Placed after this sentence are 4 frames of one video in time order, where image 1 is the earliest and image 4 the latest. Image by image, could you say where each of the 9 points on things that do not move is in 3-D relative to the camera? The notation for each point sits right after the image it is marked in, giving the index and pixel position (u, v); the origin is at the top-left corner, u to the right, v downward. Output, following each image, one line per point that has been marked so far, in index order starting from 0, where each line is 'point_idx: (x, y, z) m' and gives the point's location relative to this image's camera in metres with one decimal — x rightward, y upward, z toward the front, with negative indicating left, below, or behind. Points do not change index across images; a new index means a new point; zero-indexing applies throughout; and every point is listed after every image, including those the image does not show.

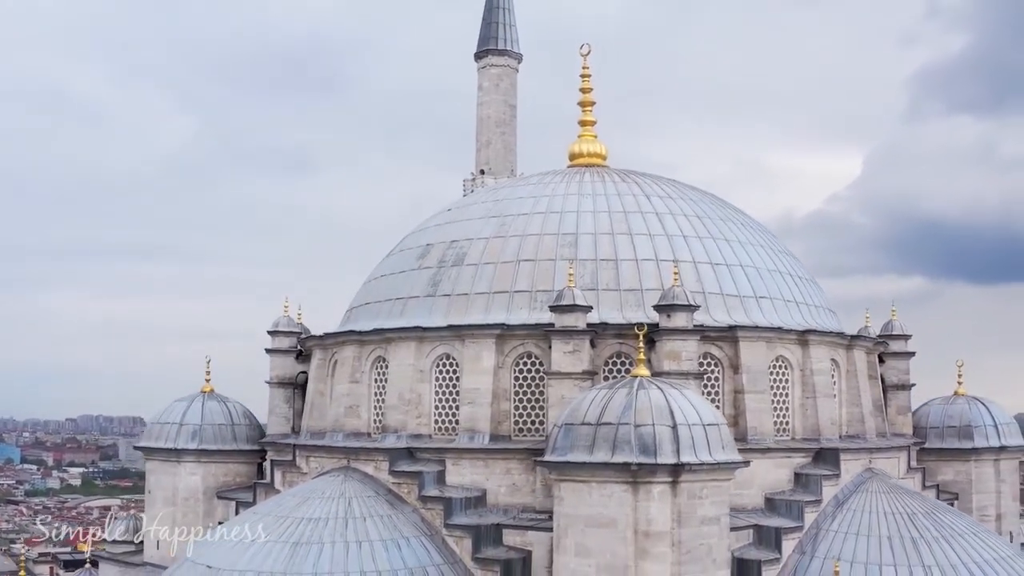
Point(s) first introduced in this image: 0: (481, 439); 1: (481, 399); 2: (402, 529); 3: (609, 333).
0: (-0.5, -2.4, +17.1) m
1: (-0.5, -1.8, +17.2) m
2: (-1.7, -3.7, +16.1) m
3: (+1.6, -0.7, +17.2) m
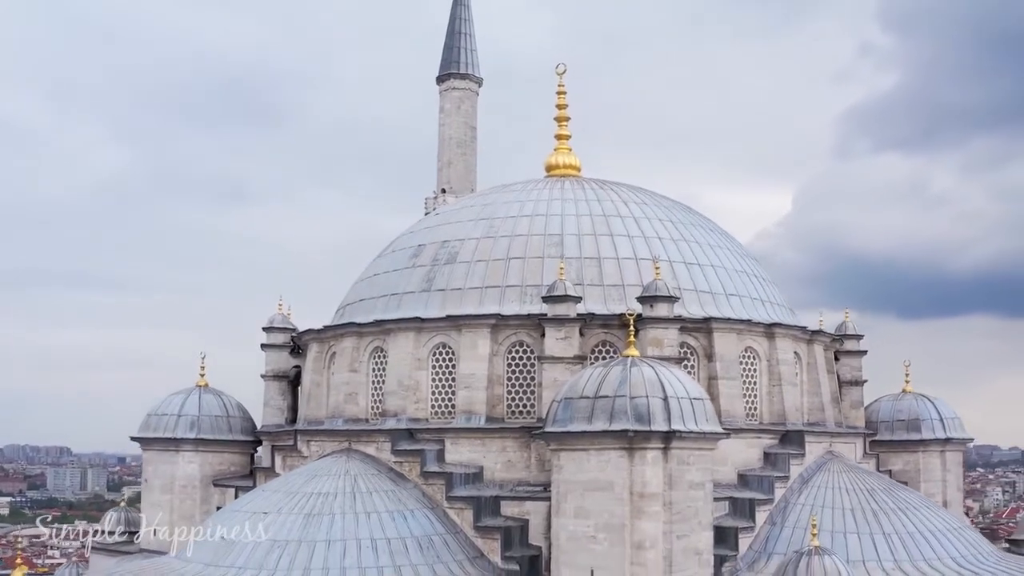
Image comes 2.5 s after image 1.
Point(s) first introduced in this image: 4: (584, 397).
0: (-0.6, -2.3, +18.3) m
1: (-0.6, -1.7, +18.5) m
2: (-1.7, -3.5, +17.3) m
3: (+1.5, -0.6, +18.6) m
4: (+1.1, -1.6, +15.6) m
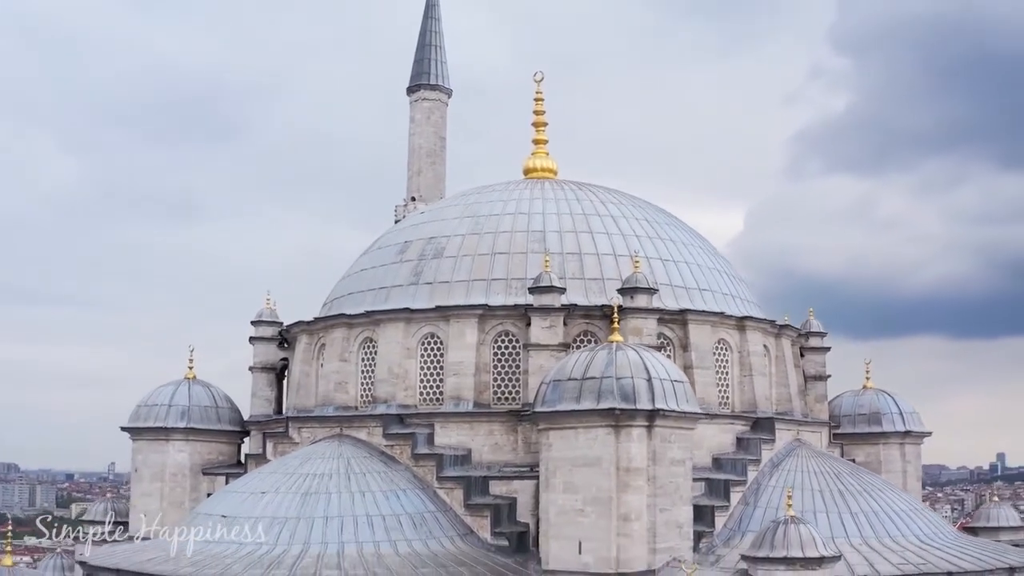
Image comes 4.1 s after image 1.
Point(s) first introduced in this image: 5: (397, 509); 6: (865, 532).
0: (-0.8, -2.1, +19.1) m
1: (-0.9, -1.5, +19.3) m
2: (-1.9, -3.3, +18.0) m
3: (+1.2, -0.5, +19.5) m
4: (+0.9, -1.4, +16.5) m
5: (-1.9, -3.6, +17.4) m
6: (+6.1, -4.2, +18.2) m
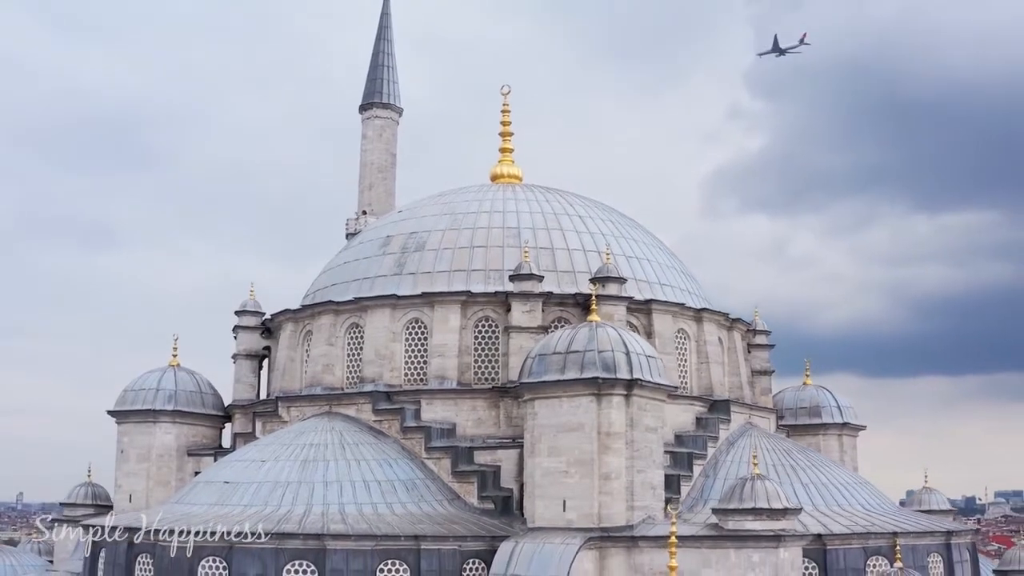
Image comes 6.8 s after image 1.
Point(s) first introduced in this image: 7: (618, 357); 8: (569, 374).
0: (-1.2, -1.9, +20.5) m
1: (-1.2, -1.2, +20.7) m
2: (-2.2, -3.0, +19.3) m
3: (+0.8, -0.3, +21.1) m
4: (+0.8, -1.1, +18.1) m
5: (-2.1, -3.3, +18.7) m
6: (+5.7, -4.0, +20.1) m
7: (+1.8, -1.2, +17.8) m
8: (+0.9, -1.4, +17.7) m
